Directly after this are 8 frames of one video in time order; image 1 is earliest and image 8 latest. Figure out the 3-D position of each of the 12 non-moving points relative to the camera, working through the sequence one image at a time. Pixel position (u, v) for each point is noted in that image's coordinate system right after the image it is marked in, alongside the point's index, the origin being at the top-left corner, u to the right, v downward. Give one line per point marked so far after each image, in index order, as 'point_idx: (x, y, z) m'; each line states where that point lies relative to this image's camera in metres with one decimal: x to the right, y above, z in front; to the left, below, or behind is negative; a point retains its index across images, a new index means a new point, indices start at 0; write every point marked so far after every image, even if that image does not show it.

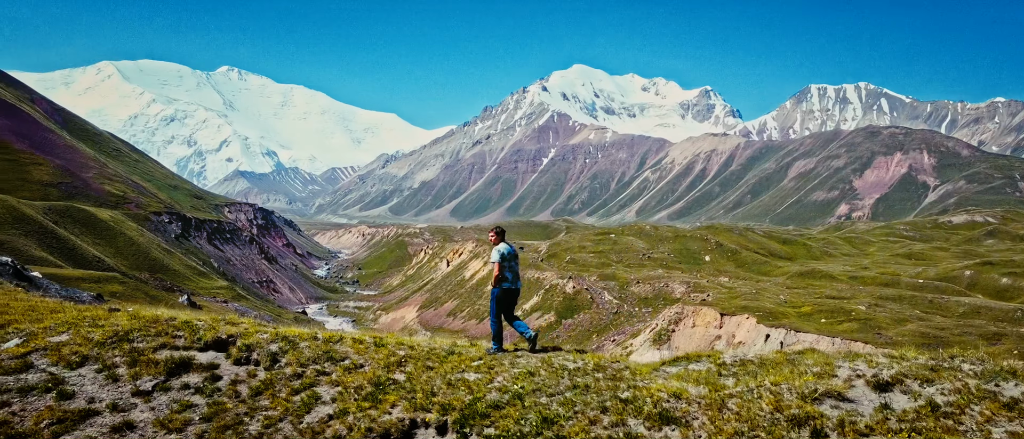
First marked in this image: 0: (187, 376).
0: (-4.7, -2.2, +11.9) m
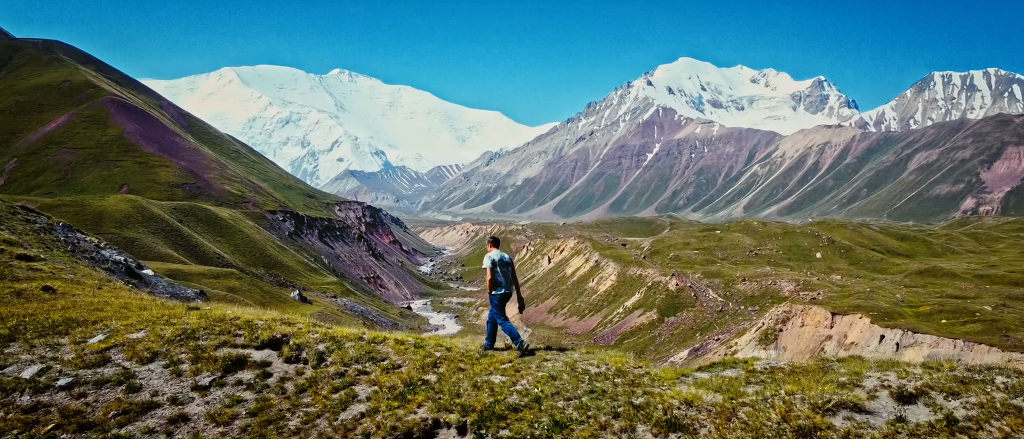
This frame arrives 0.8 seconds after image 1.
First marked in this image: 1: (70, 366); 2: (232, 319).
0: (-4.2, -2.3, +12.7) m
1: (-7.2, -2.4, +13.5) m
2: (-5.2, -1.8, +15.0) m
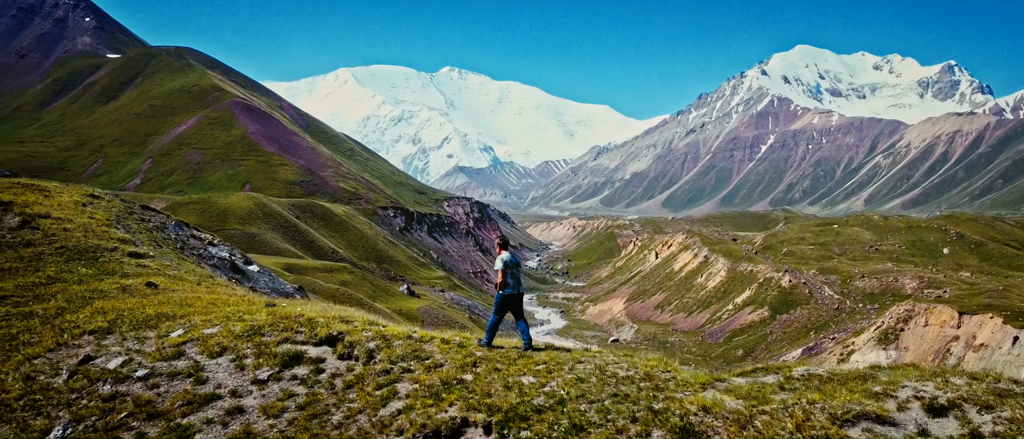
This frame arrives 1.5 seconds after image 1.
0: (-3.5, -2.4, +13.4) m
1: (-6.4, -2.5, +14.6) m
2: (-4.2, -1.9, +15.8) m
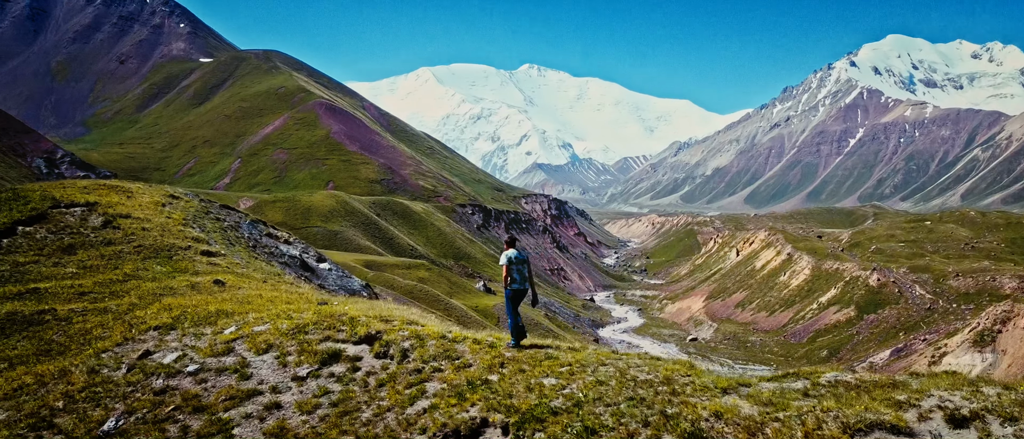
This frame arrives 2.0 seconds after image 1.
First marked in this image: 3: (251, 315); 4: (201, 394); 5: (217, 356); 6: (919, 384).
0: (-3.0, -2.4, +13.8) m
1: (-5.7, -2.5, +15.3) m
2: (-3.4, -1.9, +16.3) m
3: (-5.8, -2.1, +18.5) m
4: (-5.1, -2.9, +13.5) m
5: (-5.4, -2.5, +15.1) m
6: (+4.9, -2.0, +10.1) m
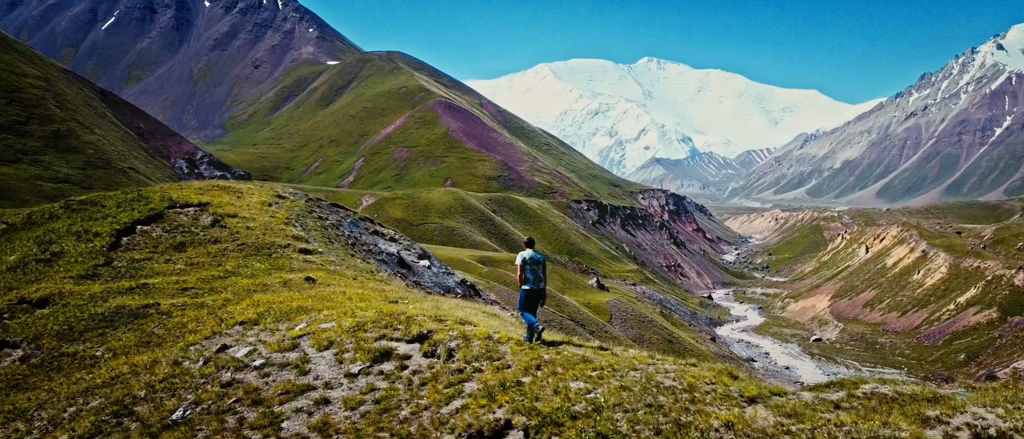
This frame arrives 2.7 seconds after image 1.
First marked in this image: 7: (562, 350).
0: (-2.2, -2.5, +14.3) m
1: (-4.7, -2.5, +16.1) m
2: (-2.3, -1.9, +16.8) m
3: (-4.3, -2.1, +19.3) m
4: (-4.3, -2.9, +14.3) m
5: (-4.4, -2.5, +15.9) m
6: (+5.1, -2.1, +9.4) m
7: (+0.7, -2.1, +13.2) m
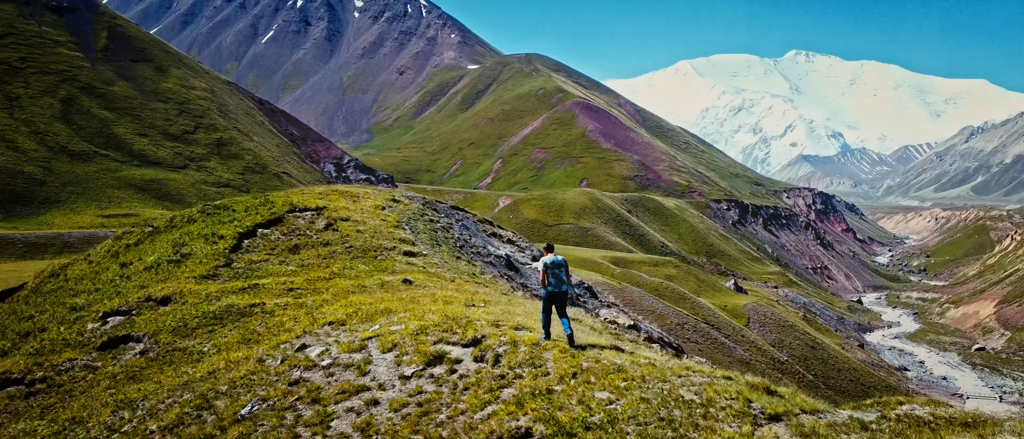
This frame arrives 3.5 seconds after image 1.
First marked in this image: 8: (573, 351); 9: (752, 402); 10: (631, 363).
0: (-1.3, -2.6, +14.6) m
1: (-3.5, -2.7, +16.8) m
2: (-1.0, -2.0, +17.1) m
3: (-2.6, -2.3, +19.9) m
4: (-3.4, -3.0, +15.0) m
5: (-3.2, -2.7, +16.5) m
6: (+5.1, -2.1, +8.6) m
7: (+1.4, -2.2, +13.0) m
8: (+0.9, -2.2, +13.9) m
9: (+2.9, -2.2, +10.3) m
10: (+1.8, -2.2, +12.6) m
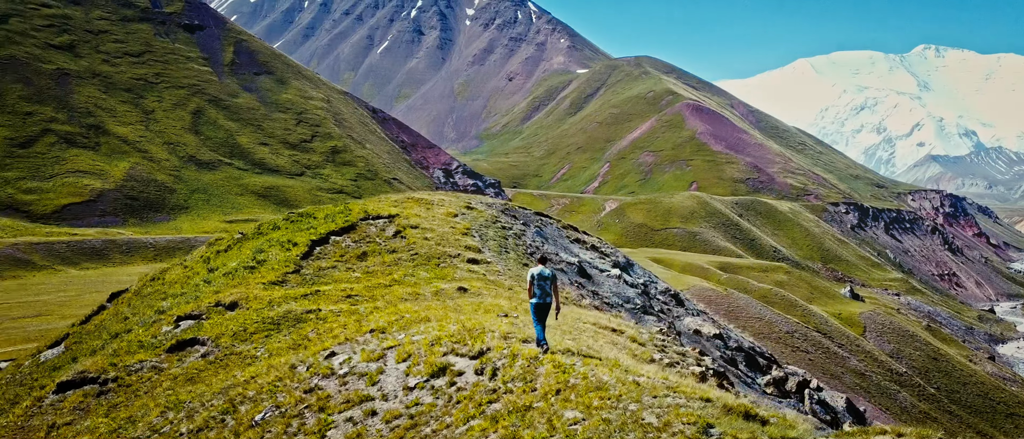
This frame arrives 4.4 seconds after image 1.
0: (-1.2, -2.8, +14.6) m
1: (-3.1, -2.9, +17.1) m
2: (-0.6, -2.3, +17.0) m
3: (-1.8, -2.5, +20.0) m
4: (-3.3, -3.2, +15.2) m
5: (-2.9, -2.9, +16.8) m
6: (+4.3, -2.3, +7.8) m
7: (+1.2, -2.4, +12.7) m
8: (+0.9, -2.4, +13.6) m
9: (+2.4, -2.4, +9.8) m
10: (+1.6, -2.4, +12.2) m
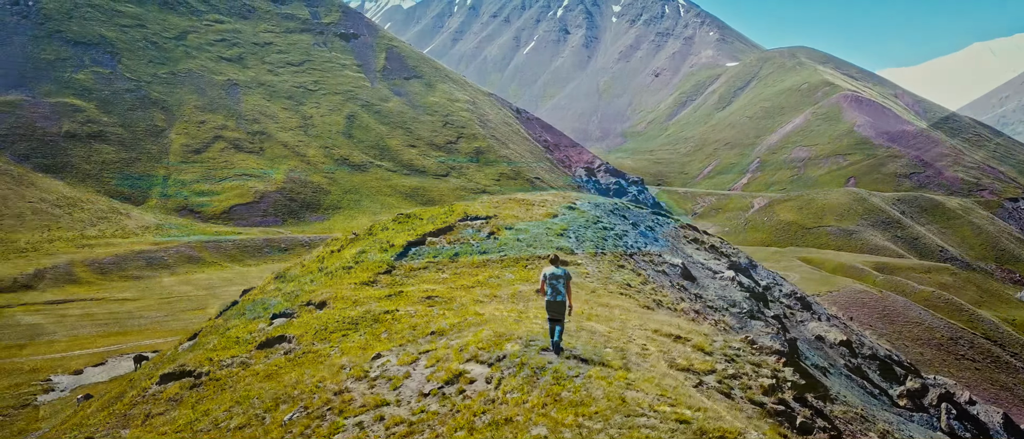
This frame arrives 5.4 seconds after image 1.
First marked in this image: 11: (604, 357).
0: (-1.0, -2.9, +14.4) m
1: (-2.4, -3.0, +17.2) m
2: (0.0, -2.3, +16.6) m
3: (-0.6, -2.6, +19.8) m
4: (-2.9, -3.3, +15.4) m
5: (-2.2, -3.0, +16.8) m
6: (+3.3, -2.4, +6.7) m
7: (+1.1, -2.4, +12.0) m
8: (+0.9, -2.5, +13.1) m
9: (+1.8, -2.5, +9.0) m
10: (+1.4, -2.5, +11.6) m
11: (+1.7, -2.5, +15.0) m
